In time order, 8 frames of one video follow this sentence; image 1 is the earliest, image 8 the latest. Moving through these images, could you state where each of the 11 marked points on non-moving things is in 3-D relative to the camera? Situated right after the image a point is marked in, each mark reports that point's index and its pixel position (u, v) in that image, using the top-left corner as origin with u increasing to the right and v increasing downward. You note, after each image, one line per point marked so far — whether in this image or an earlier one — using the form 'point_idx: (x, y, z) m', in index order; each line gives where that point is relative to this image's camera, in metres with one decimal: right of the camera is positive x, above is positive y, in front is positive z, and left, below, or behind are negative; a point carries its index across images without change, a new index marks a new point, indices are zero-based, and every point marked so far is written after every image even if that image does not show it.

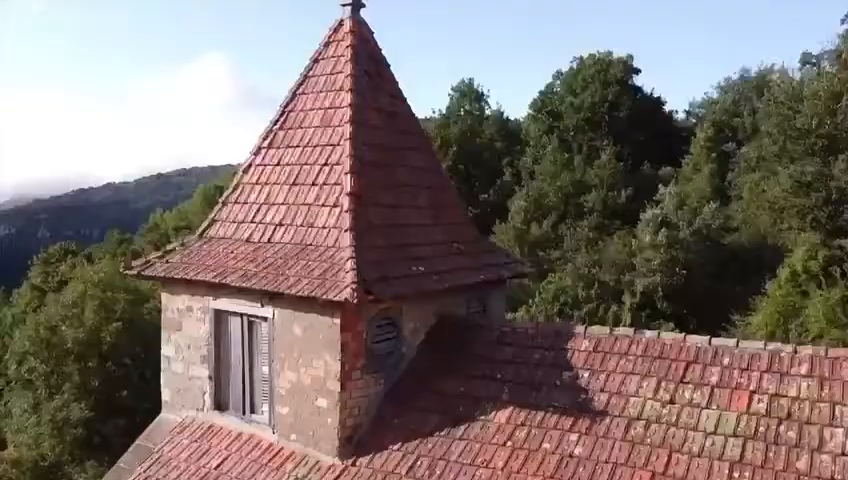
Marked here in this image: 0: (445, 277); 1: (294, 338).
0: (+0.2, -0.4, +8.0) m
1: (-1.5, -1.1, +7.5) m
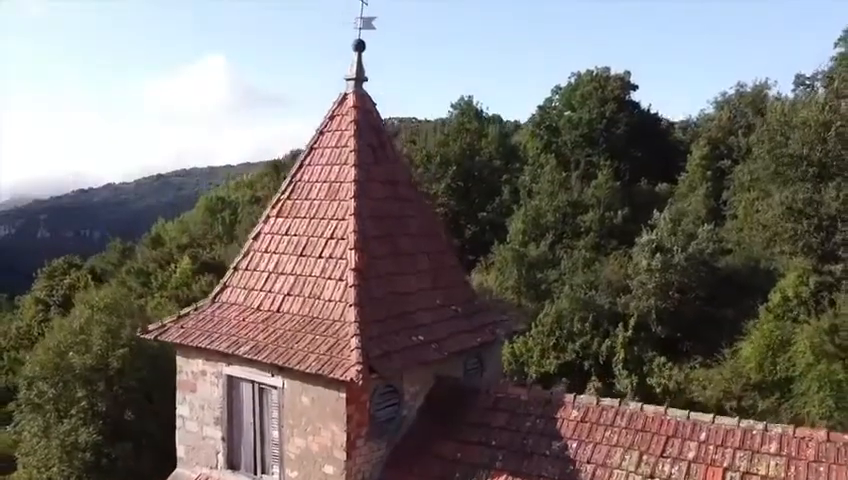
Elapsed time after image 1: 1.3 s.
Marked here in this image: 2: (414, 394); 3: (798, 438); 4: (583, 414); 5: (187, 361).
0: (+0.2, -1.3, +8.6) m
1: (-1.5, -2.0, +8.0) m
2: (-0.1, -2.0, +8.5) m
3: (+3.9, -2.0, +6.7) m
4: (+1.9, -2.0, +7.7) m
5: (-3.3, -1.7, +9.2) m
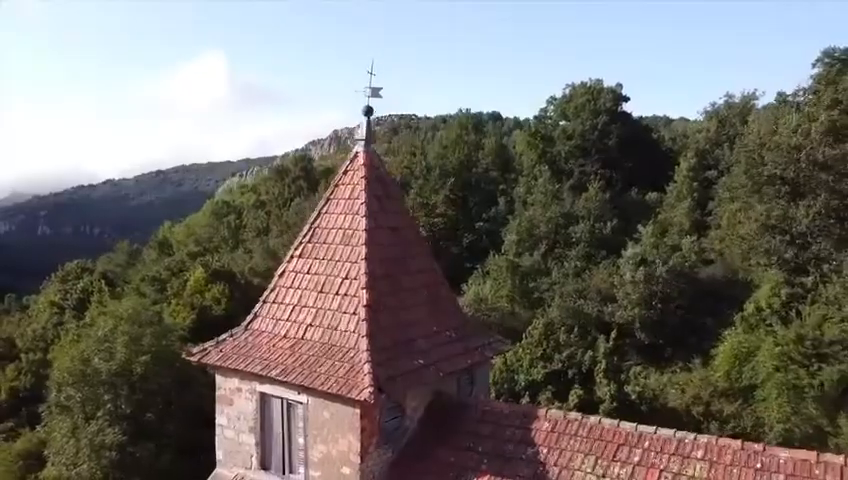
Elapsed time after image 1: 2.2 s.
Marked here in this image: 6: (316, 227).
0: (+0.2, -2.0, +10.4) m
1: (-1.5, -2.6, +9.8) m
2: (-0.1, -2.6, +10.3) m
3: (+3.8, -2.6, +8.5) m
4: (+1.9, -2.7, +9.5) m
5: (-3.3, -2.3, +11.0) m
6: (-1.9, +0.2, +11.5) m
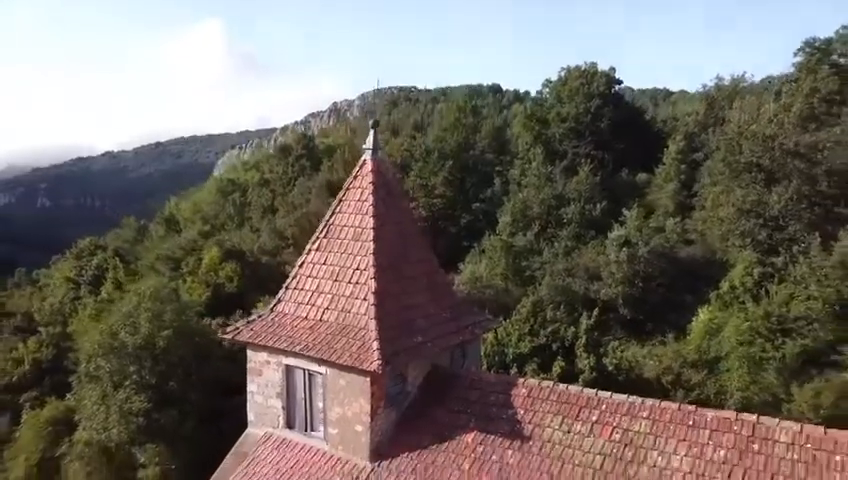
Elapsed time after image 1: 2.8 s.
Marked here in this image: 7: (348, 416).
0: (+0.2, -1.9, +12.4) m
1: (-1.5, -2.6, +11.9) m
2: (-0.2, -2.6, +12.3) m
3: (+3.8, -2.7, +10.6) m
4: (+1.8, -2.6, +11.6) m
5: (-3.3, -2.2, +13.0) m
6: (-1.9, +0.3, +13.5) m
7: (-1.4, -3.2, +11.8) m
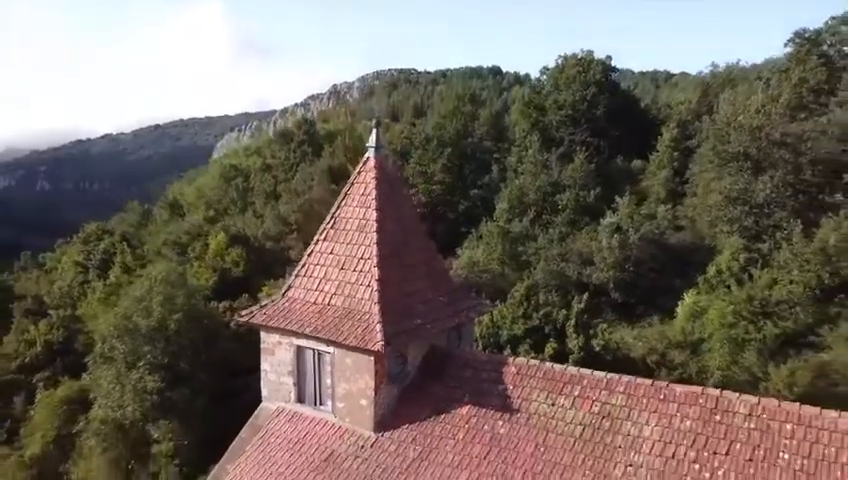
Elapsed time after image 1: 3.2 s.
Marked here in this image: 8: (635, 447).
0: (+0.2, -1.7, +13.6) m
1: (-1.5, -2.5, +13.1) m
2: (-0.2, -2.4, +13.5) m
3: (+3.8, -2.5, +11.8) m
4: (+1.8, -2.5, +12.8) m
5: (-3.4, -2.0, +14.2) m
6: (-1.9, +0.5, +14.6) m
7: (-1.4, -3.0, +13.0) m
8: (+3.5, -3.4, +11.0) m
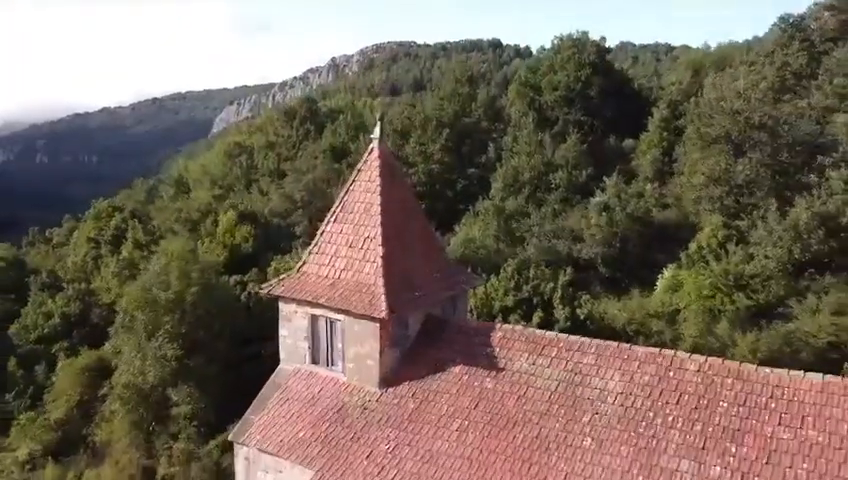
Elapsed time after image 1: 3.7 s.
0: (+0.2, -1.3, +15.5) m
1: (-1.6, -2.1, +15.1) m
2: (-0.2, -2.0, +15.5) m
3: (+3.8, -2.2, +13.8) m
4: (+1.8, -2.1, +14.8) m
5: (-3.4, -1.6, +16.2) m
6: (-2.0, +1.0, +16.5) m
7: (-1.4, -2.6, +15.0) m
8: (+3.5, -3.1, +13.0) m
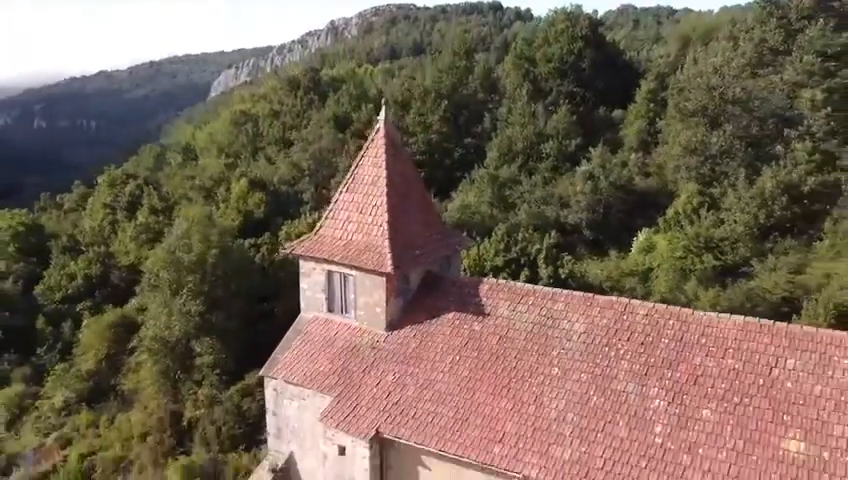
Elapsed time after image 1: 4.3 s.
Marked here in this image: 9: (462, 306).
0: (+0.1, -0.4, +18.4) m
1: (-1.6, -1.2, +17.9) m
2: (-0.2, -1.0, +18.4) m
3: (+3.7, -1.4, +16.7) m
4: (+1.8, -1.2, +17.7) m
5: (-3.4, -0.6, +19.0) m
6: (-2.0, +1.9, +19.2) m
7: (-1.5, -1.7, +17.9) m
8: (+3.4, -2.3, +15.9) m
9: (+1.0, -1.8, +17.6) m
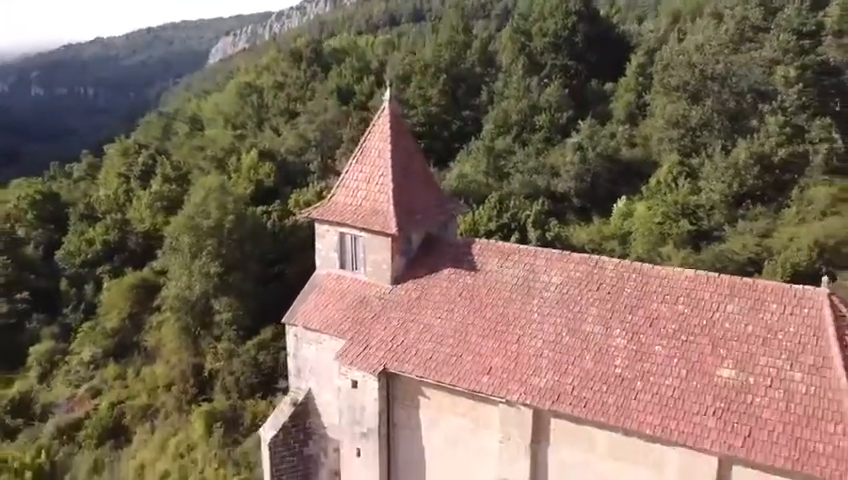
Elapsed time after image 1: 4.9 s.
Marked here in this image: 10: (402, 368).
0: (+0.1, +0.7, +21.0) m
1: (-1.6, -0.1, +20.7) m
2: (-0.2, 0.0, +21.1) m
3: (+3.7, -0.4, +19.4) m
4: (+1.8, -0.2, +20.4) m
5: (-3.4, +0.5, +21.7) m
6: (-2.0, +3.1, +21.7) m
7: (-1.4, -0.6, +20.7) m
8: (+3.4, -1.4, +18.7) m
9: (+1.0, -0.7, +20.3) m
10: (-0.6, -3.6, +18.5) m
